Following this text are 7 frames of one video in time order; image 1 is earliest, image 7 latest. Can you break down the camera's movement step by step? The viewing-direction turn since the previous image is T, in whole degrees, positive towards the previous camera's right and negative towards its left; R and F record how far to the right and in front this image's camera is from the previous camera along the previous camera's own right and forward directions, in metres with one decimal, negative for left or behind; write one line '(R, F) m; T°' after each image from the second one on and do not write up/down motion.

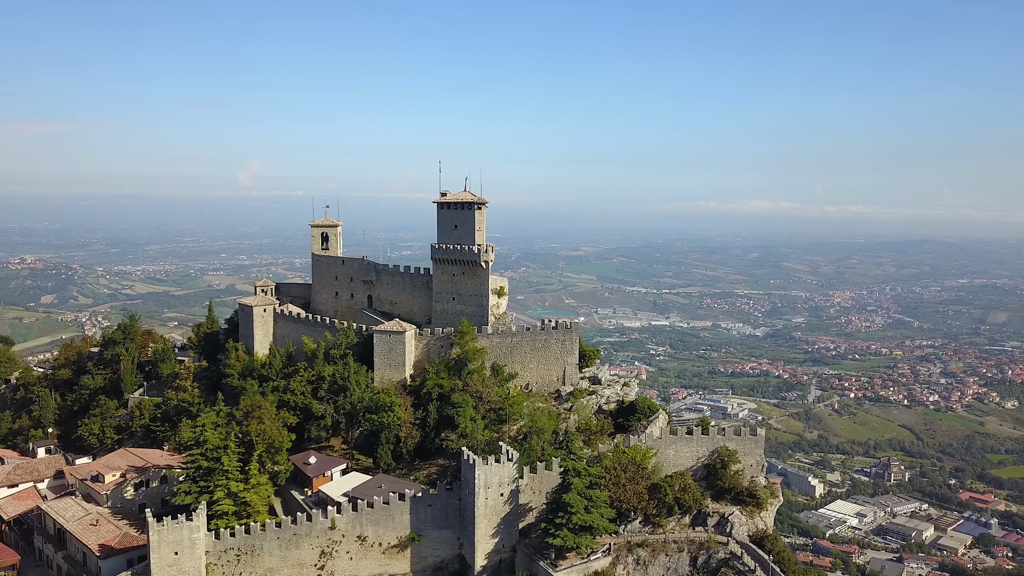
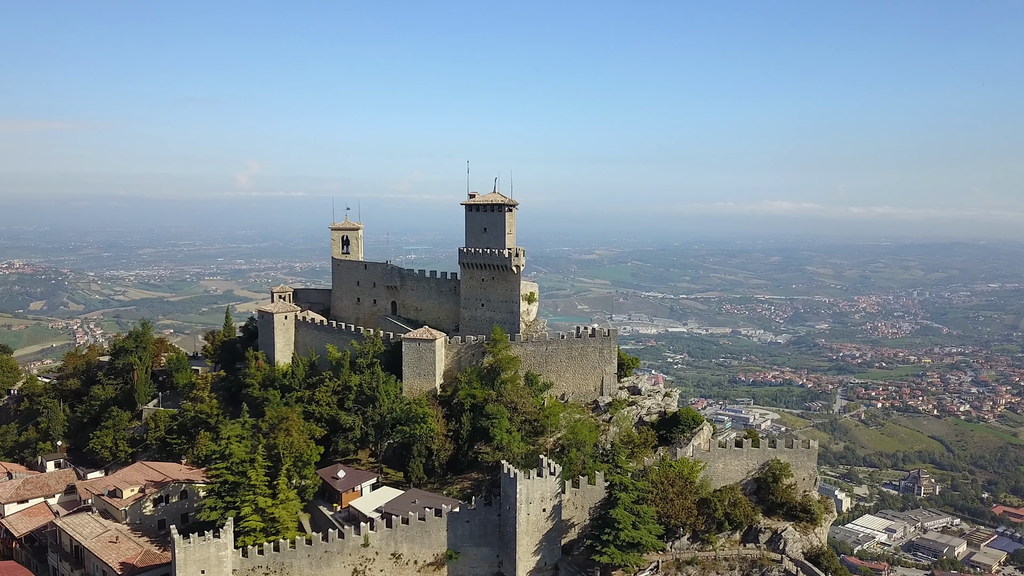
(-1.8, +1.1) m; +1°
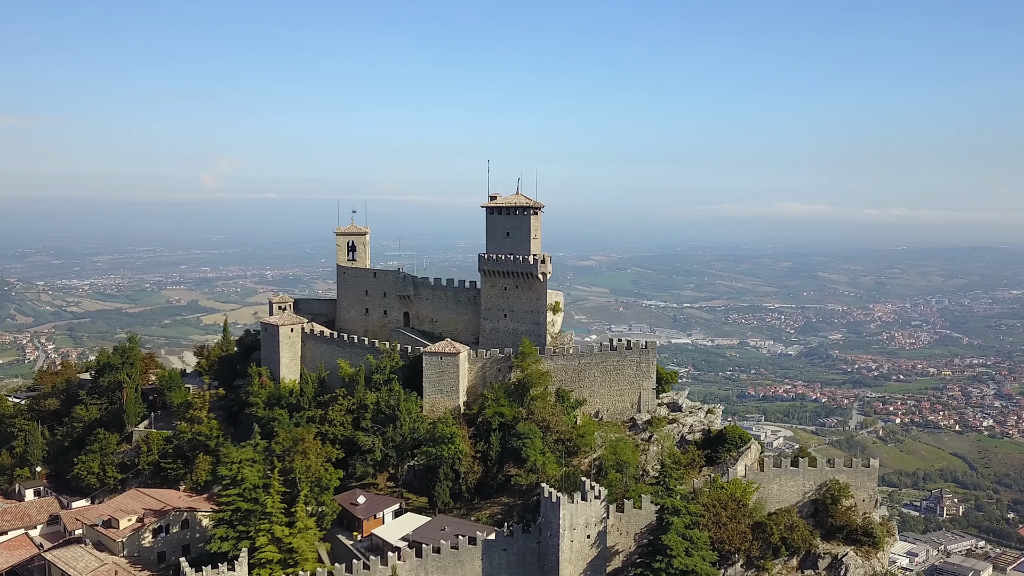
(-2.5, +1.9) m; +2°
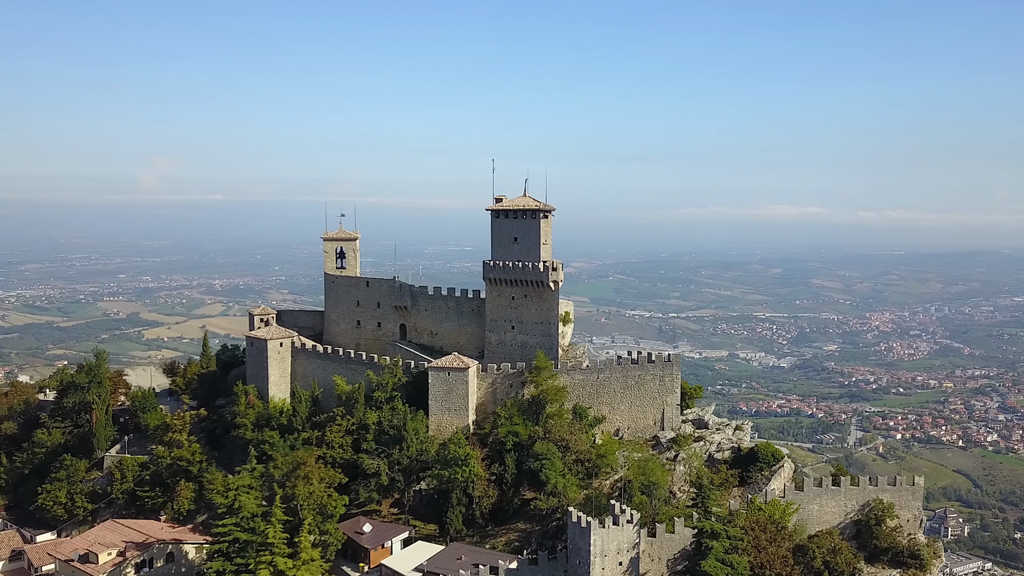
(-2.2, +1.8) m; +3°
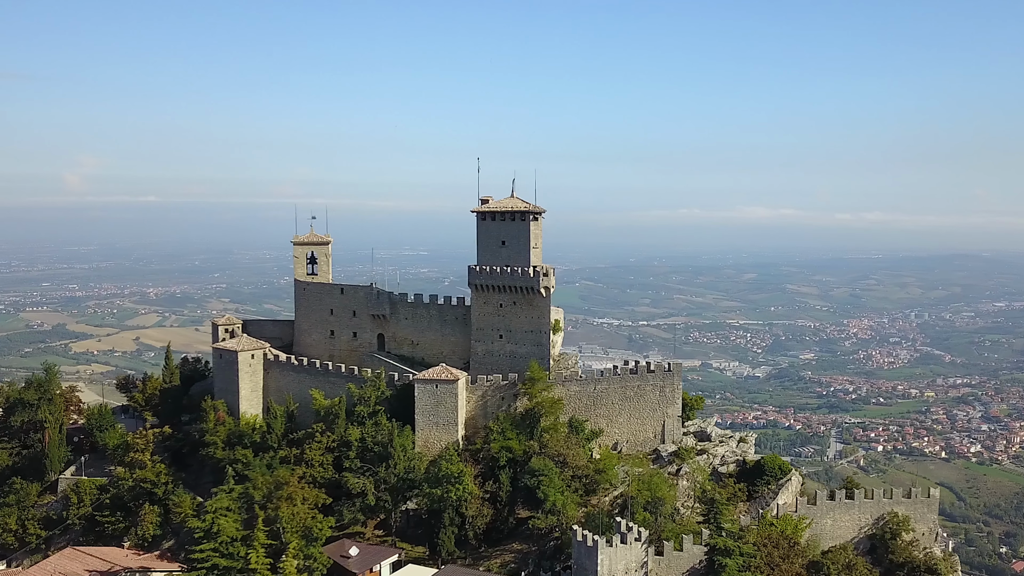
(-1.3, +1.4) m; +3°
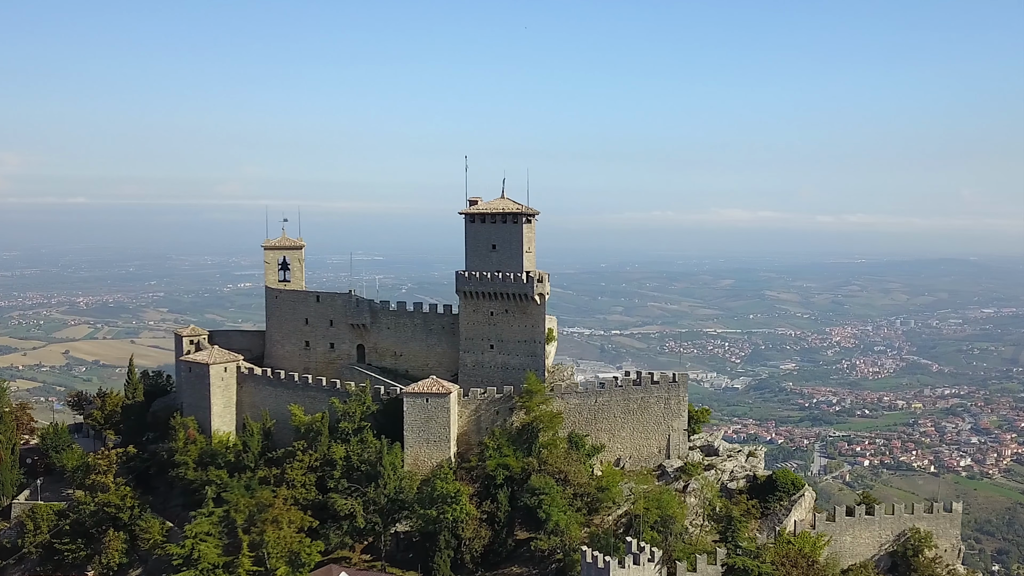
(-1.1, +1.6) m; +3°
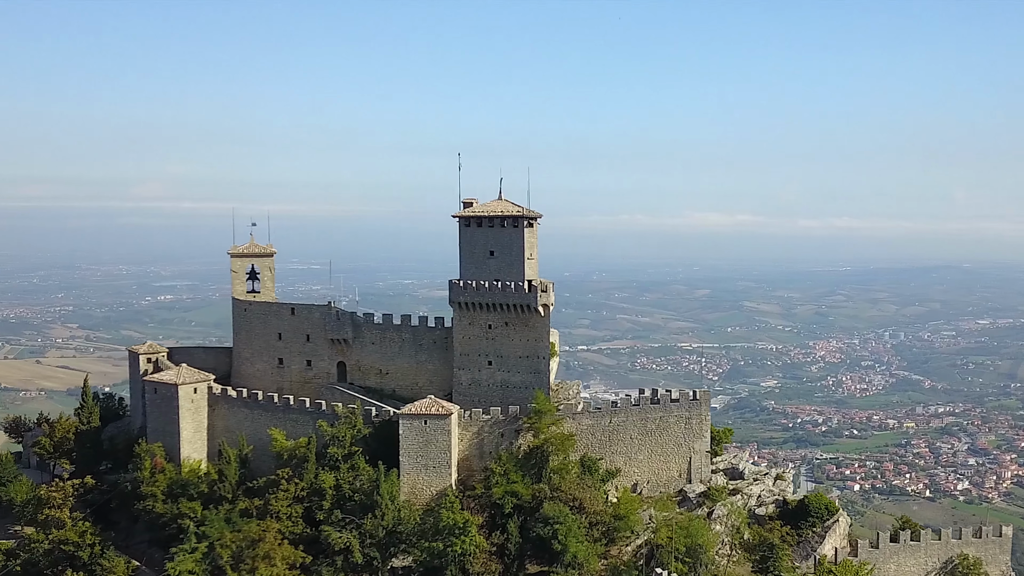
(-1.5, +2.1) m; +3°
